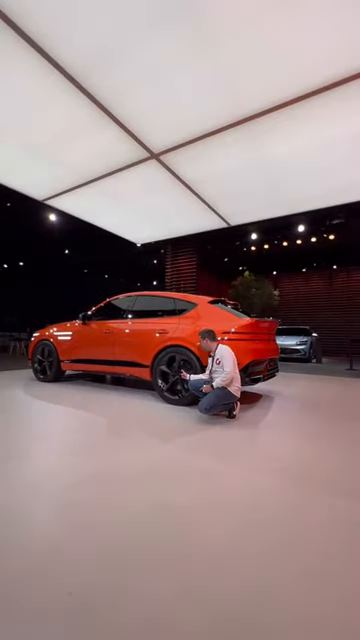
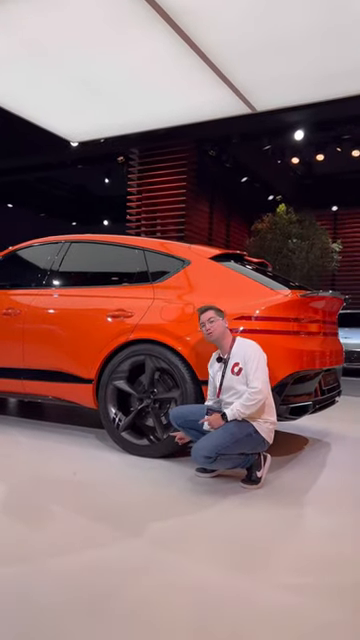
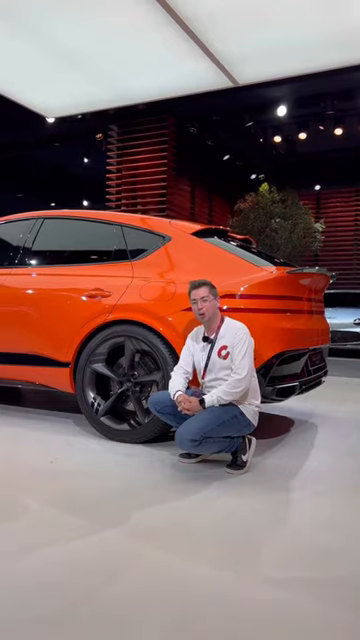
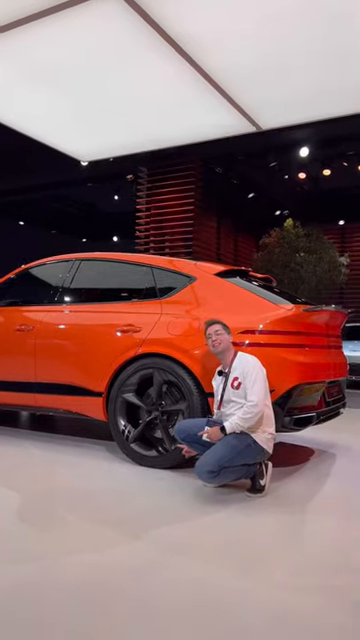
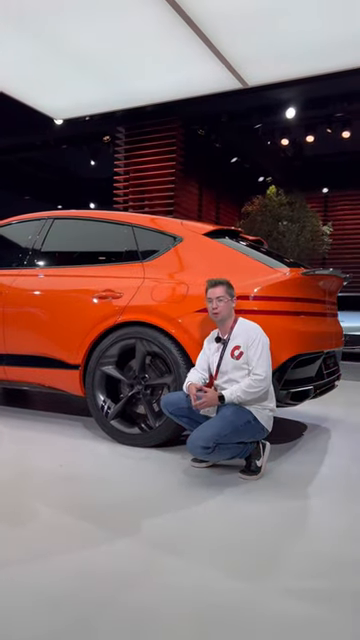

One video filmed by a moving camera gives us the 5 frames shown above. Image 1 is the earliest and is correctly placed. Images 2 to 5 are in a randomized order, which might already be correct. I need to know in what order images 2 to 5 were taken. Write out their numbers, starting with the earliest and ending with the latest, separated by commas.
4, 2, 5, 3
